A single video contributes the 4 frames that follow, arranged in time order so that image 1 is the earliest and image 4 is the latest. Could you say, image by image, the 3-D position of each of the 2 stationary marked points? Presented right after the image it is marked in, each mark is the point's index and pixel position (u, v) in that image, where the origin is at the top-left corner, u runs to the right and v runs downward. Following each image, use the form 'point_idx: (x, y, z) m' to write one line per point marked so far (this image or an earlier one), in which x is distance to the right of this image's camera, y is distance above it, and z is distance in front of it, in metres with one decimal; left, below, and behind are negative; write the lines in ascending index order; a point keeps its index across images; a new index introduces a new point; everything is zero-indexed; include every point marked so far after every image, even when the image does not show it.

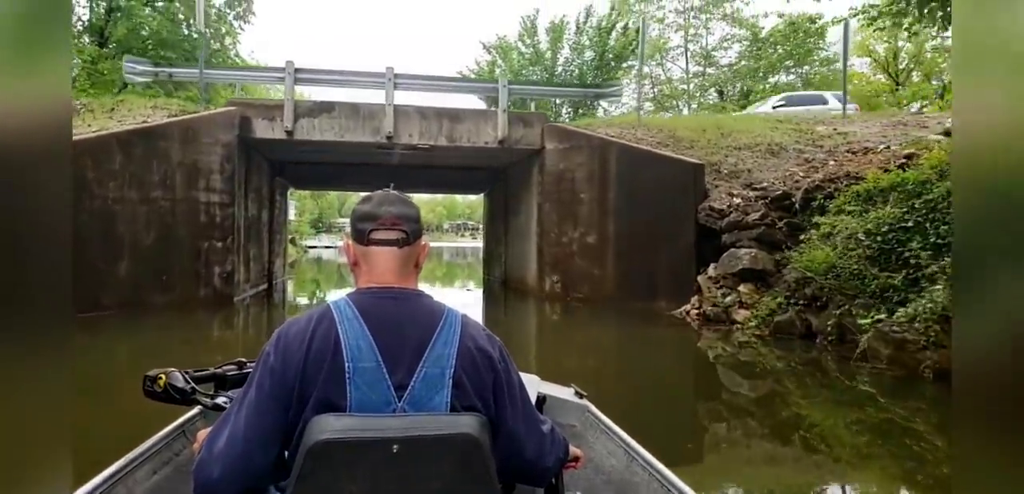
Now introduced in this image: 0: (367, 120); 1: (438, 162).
0: (-3.4, +3.0, +14.9) m
1: (-2.1, +2.4, +18.0) m
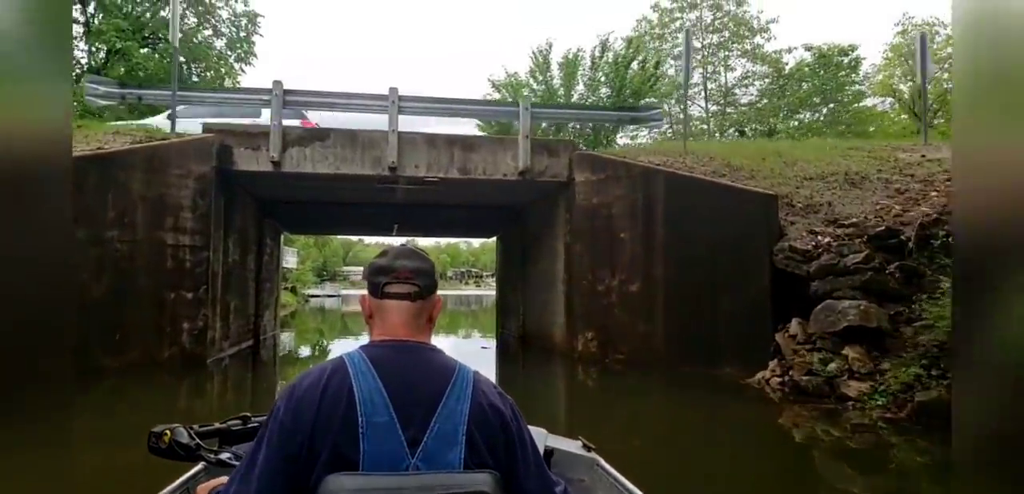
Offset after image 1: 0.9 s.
0: (-3.1, +1.9, +14.2) m
1: (-1.7, +1.1, +17.2) m
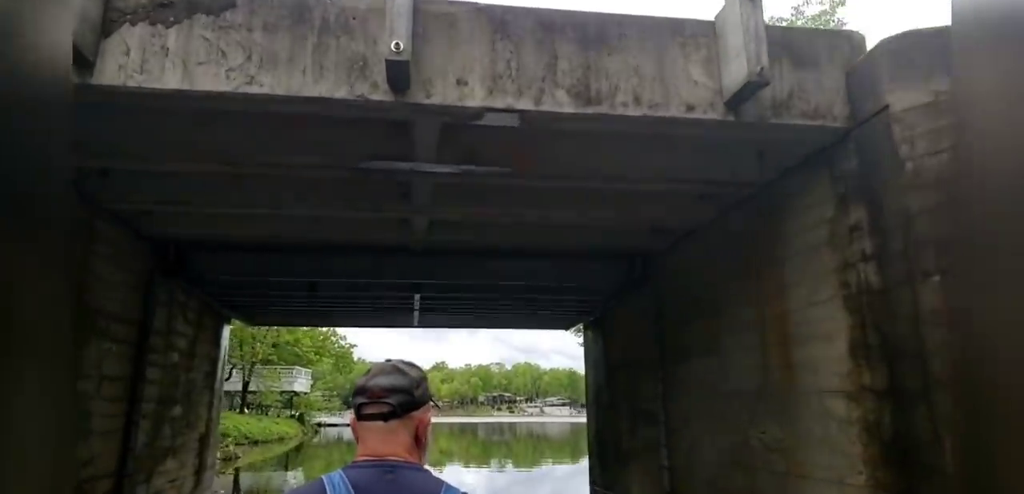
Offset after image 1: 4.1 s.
0: (-2.2, -0.1, +11.4) m
1: (-0.6, -1.3, +14.1) m
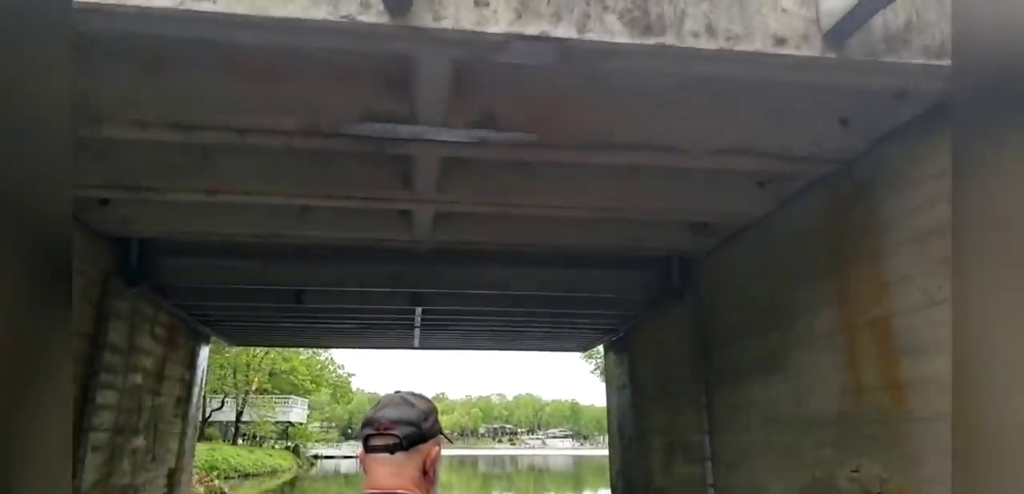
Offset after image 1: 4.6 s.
0: (-2.1, -0.4, +10.9) m
1: (-0.6, -1.8, +13.6) m
